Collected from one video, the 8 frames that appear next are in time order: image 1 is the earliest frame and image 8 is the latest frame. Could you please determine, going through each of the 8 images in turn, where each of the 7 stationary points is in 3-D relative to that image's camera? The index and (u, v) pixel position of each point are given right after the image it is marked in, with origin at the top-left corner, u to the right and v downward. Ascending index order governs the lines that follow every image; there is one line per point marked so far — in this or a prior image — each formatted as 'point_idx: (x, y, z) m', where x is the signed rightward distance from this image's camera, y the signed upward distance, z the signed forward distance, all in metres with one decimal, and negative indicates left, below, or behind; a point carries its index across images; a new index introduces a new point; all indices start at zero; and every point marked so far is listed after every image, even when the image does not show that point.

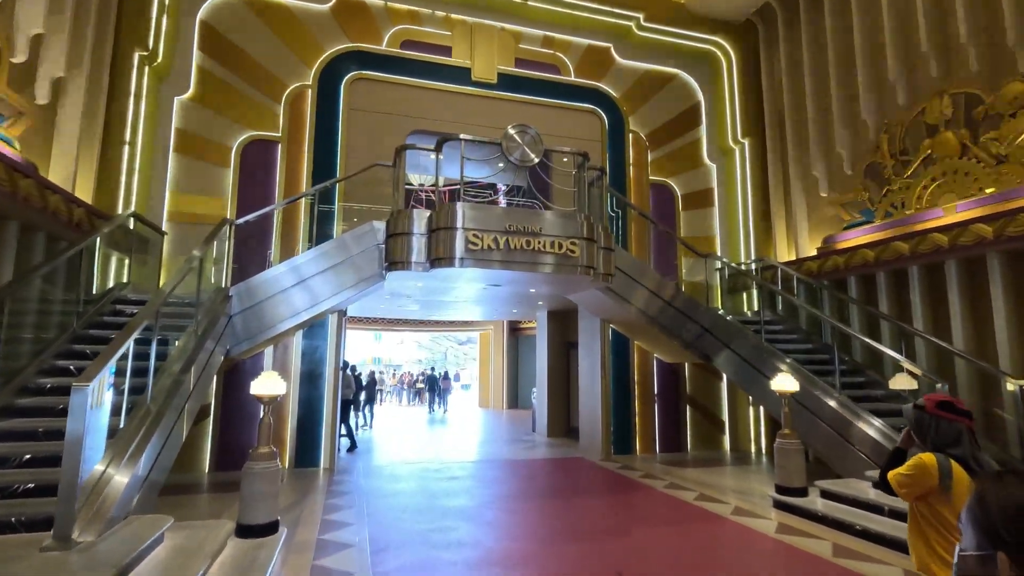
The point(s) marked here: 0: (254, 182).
0: (-3.7, +1.5, +7.5) m
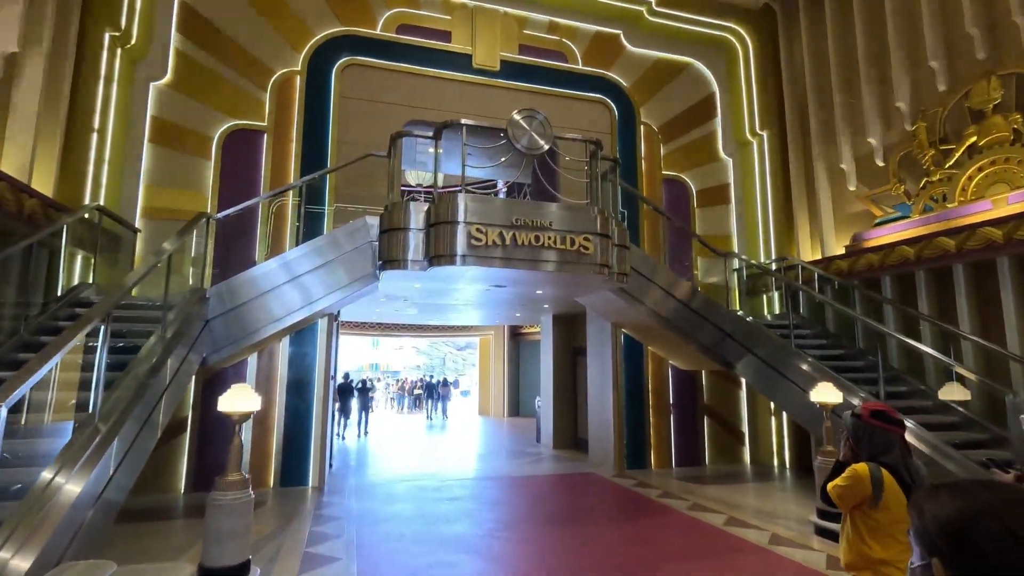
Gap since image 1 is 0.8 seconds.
0: (-3.6, +1.5, +6.9) m
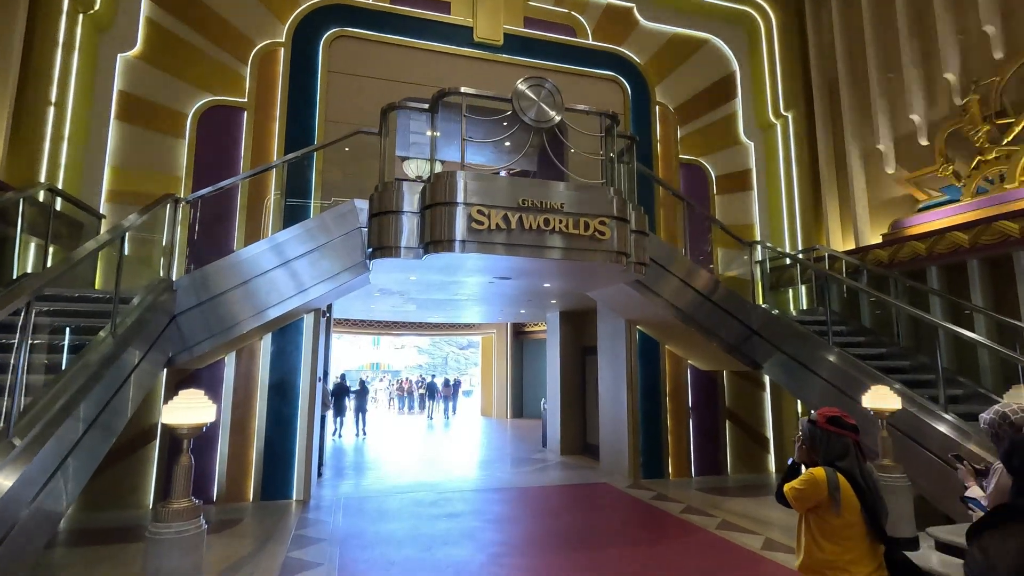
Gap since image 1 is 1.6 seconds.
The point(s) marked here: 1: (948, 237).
0: (-3.6, +1.6, +6.3) m
1: (+4.8, +0.6, +5.8) m
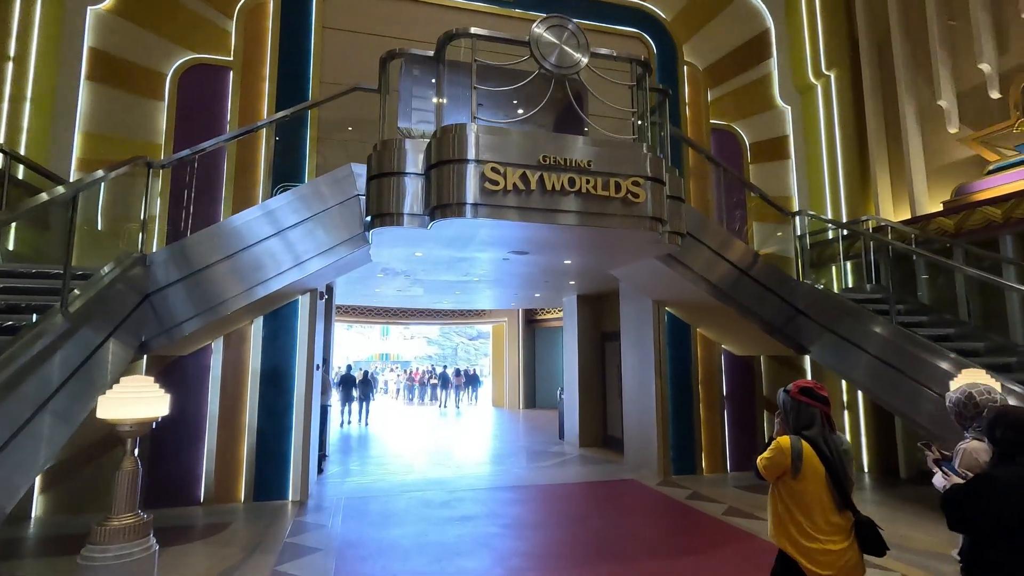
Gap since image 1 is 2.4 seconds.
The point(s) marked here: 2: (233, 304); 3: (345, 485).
0: (-3.4, +1.8, +5.7) m
1: (+4.9, +0.8, +5.0) m
2: (-2.5, -0.1, +4.7) m
3: (-2.0, -2.3, +6.2) m
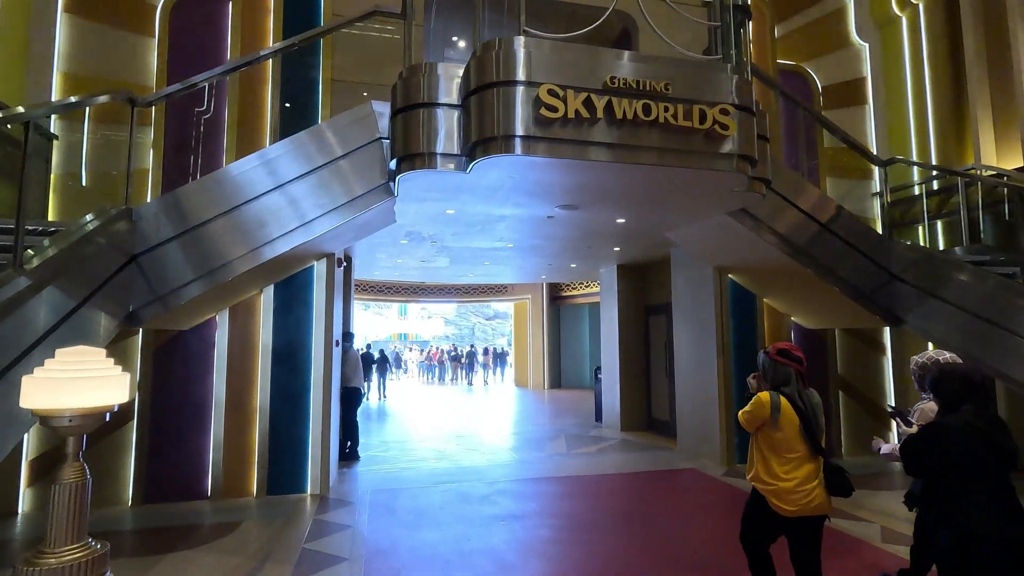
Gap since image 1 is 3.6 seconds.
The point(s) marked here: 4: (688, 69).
0: (-3.0, +2.1, +4.9) m
1: (+5.3, +1.2, +4.1) m
2: (-2.1, +0.1, +4.0) m
3: (-1.5, -2.0, +5.5) m
4: (+1.2, +1.5, +3.6) m
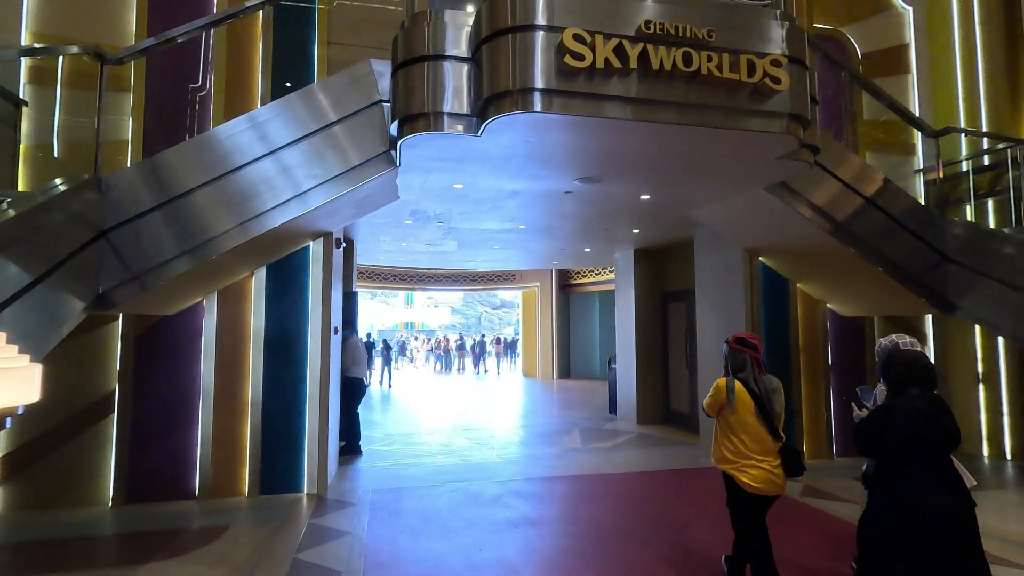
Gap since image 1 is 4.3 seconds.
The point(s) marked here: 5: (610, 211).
0: (-2.8, +2.3, +4.5) m
1: (+5.5, +1.3, +3.5) m
2: (-2.0, +0.3, +3.5) m
3: (-1.4, -1.8, +5.2) m
4: (+1.3, +1.6, +3.2) m
5: (+1.0, +0.8, +5.3) m
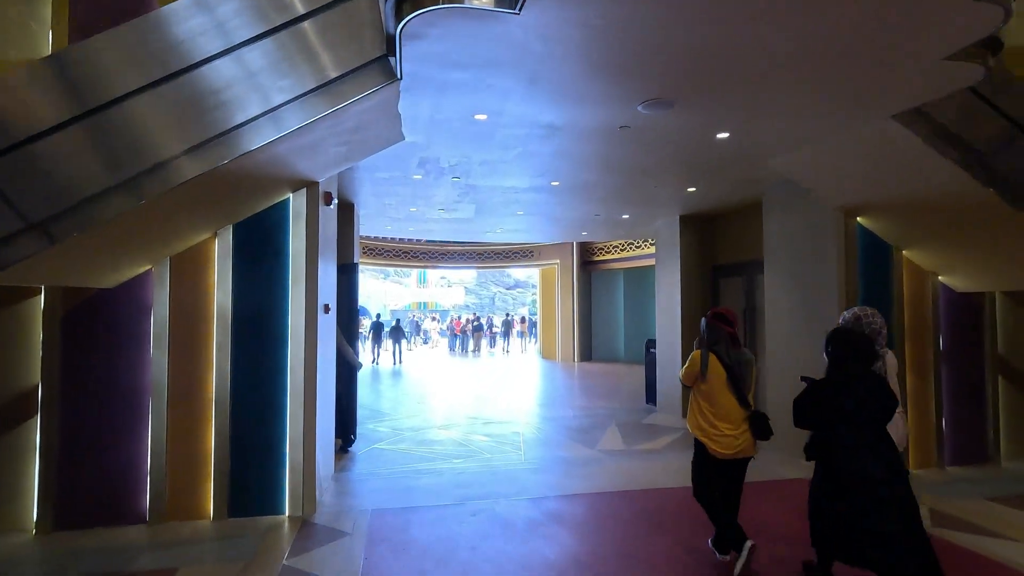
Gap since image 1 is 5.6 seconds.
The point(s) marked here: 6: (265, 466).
0: (-2.6, +2.5, +3.4) m
1: (+5.7, +1.5, +2.3) m
2: (-1.7, +0.5, +2.5) m
3: (-1.1, -1.5, +4.2) m
4: (+1.5, +1.8, +2.0) m
5: (+1.3, +1.0, +4.2) m
6: (-1.6, -1.2, +3.5) m
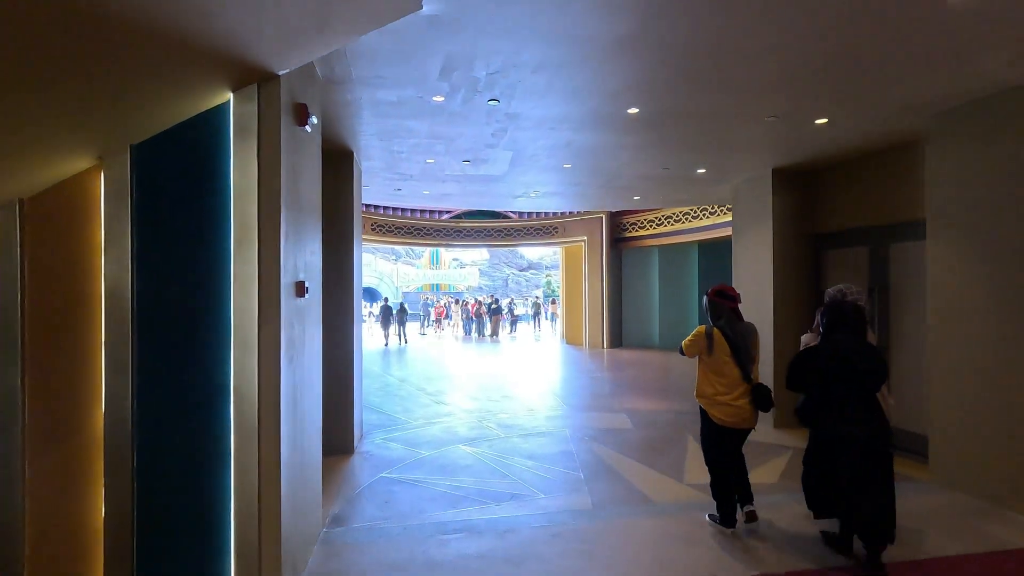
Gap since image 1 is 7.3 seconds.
0: (-2.2, +2.6, +1.9) m
1: (+6.0, +1.6, +0.7) m
2: (-1.4, +0.6, +1.1) m
3: (-0.7, -1.4, +2.8) m
4: (+1.9, +1.9, +0.5) m
5: (+1.7, +1.2, +2.7) m
6: (-1.3, -1.1, +2.1) m
